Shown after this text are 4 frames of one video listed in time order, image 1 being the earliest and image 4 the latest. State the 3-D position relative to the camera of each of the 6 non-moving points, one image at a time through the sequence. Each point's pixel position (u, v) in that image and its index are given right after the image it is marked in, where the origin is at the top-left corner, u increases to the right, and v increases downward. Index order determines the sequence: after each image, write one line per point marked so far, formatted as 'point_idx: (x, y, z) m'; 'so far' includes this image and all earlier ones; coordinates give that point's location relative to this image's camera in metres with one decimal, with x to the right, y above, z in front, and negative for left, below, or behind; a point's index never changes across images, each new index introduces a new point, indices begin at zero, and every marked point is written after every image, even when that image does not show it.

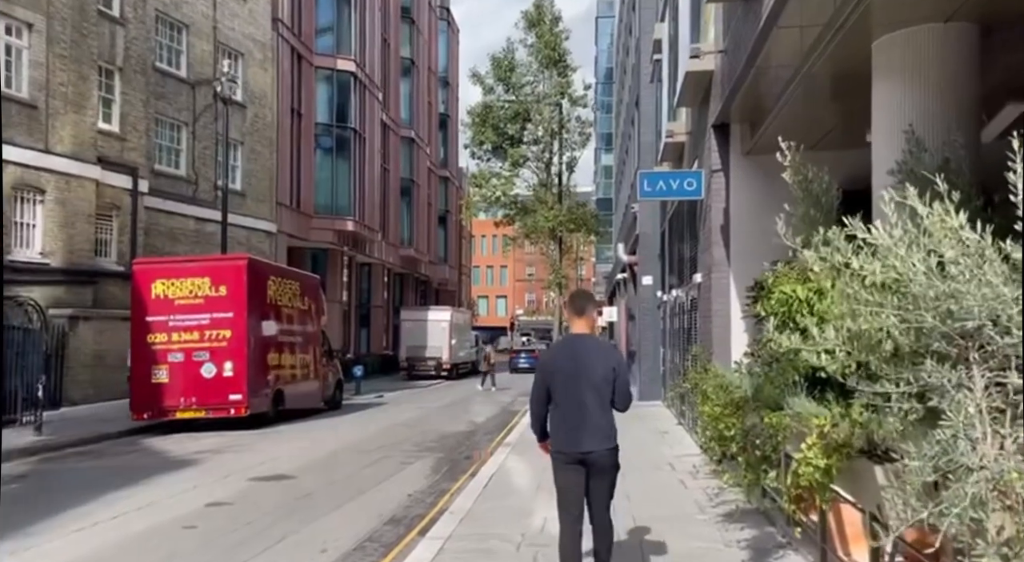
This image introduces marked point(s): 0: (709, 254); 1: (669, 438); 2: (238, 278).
0: (+2.8, +0.4, +13.0) m
1: (+2.7, -2.7, +15.7) m
2: (-5.8, +0.1, +19.3) m
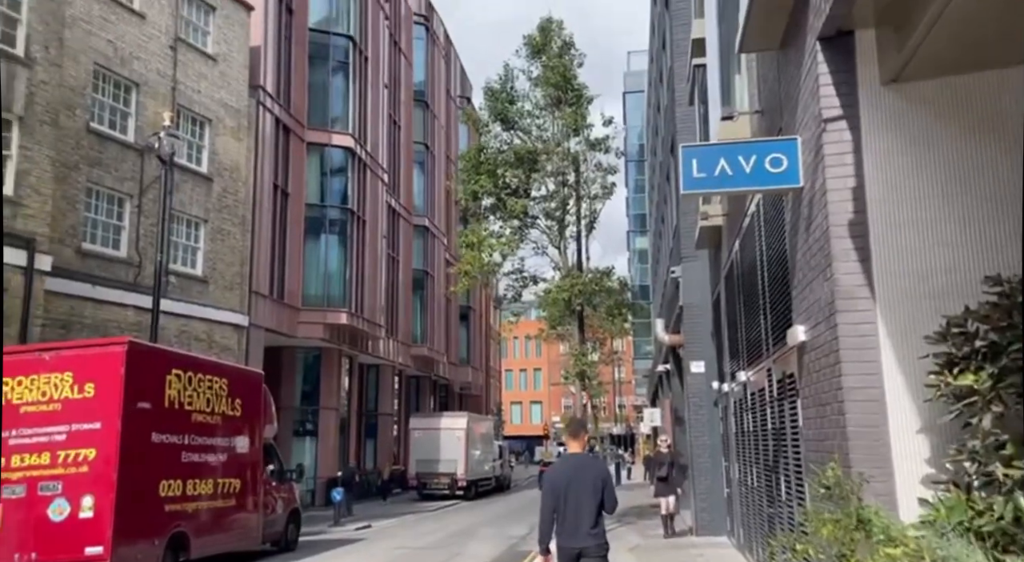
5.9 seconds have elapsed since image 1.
0: (+2.4, 0.0, +6.9) m
1: (+2.5, -3.4, +9.1) m
2: (-5.9, -1.3, +13.4) m
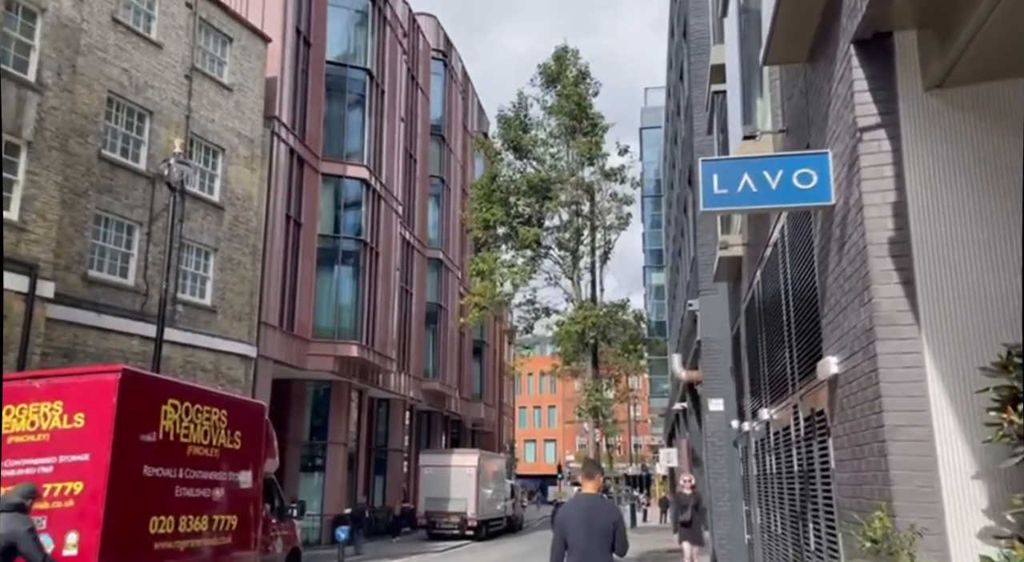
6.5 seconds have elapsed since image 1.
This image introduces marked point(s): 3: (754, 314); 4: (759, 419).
0: (+2.4, -0.2, +6.2) m
1: (+2.5, -3.7, +8.3) m
2: (-5.8, -1.7, +12.9) m
3: (+3.9, -0.5, +14.7) m
4: (+3.7, -2.1, +13.8) m
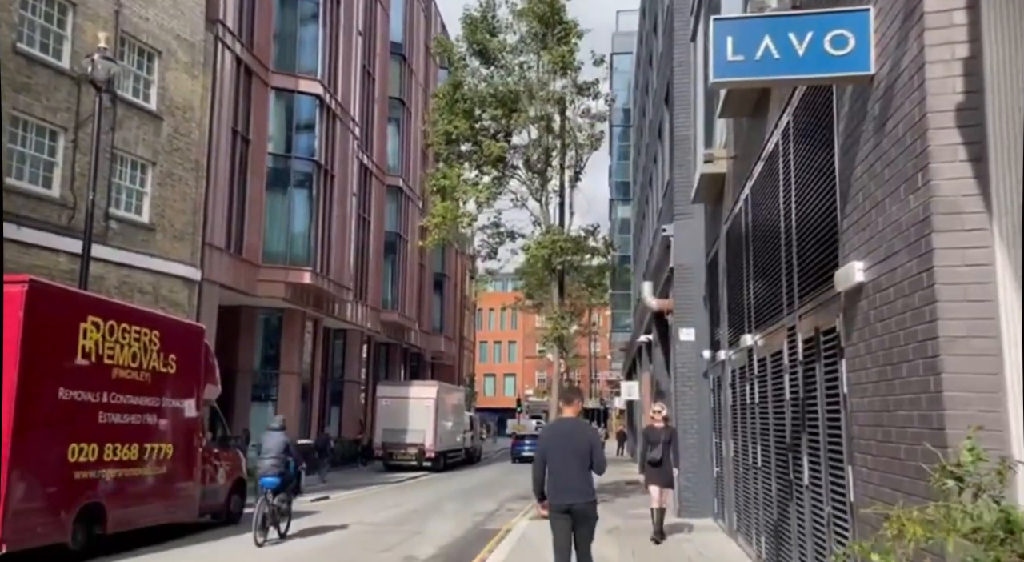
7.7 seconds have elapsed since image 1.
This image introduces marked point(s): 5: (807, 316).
0: (+2.2, +0.4, +5.0) m
1: (+2.1, -2.9, +7.4) m
2: (-6.3, -0.4, +11.4) m
3: (+3.3, +0.7, +13.6) m
4: (+3.2, -0.9, +12.7) m
5: (+2.6, -0.3, +8.0) m
